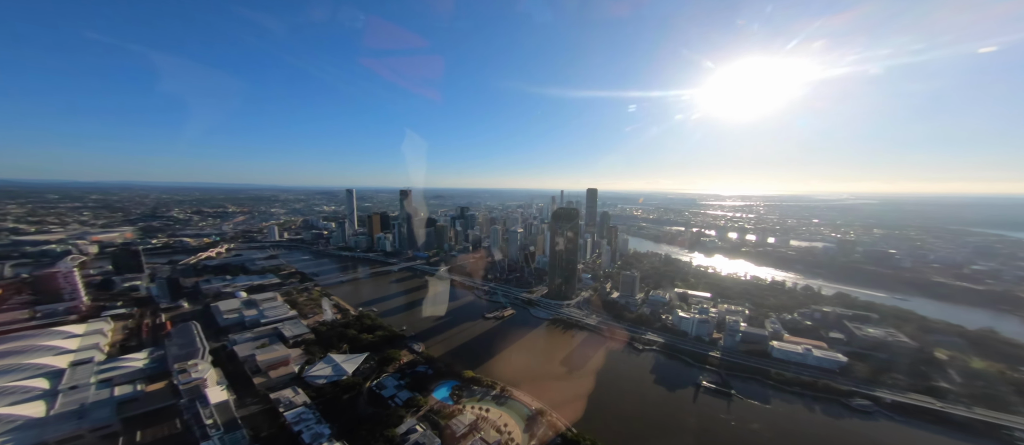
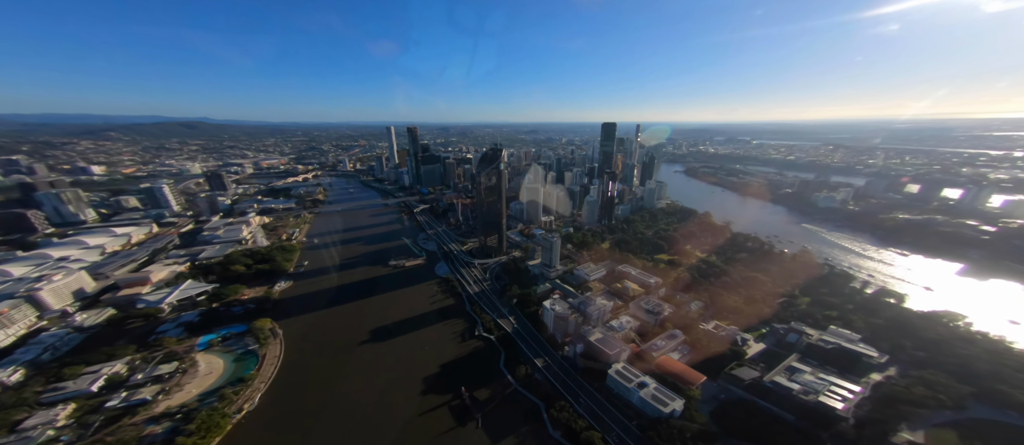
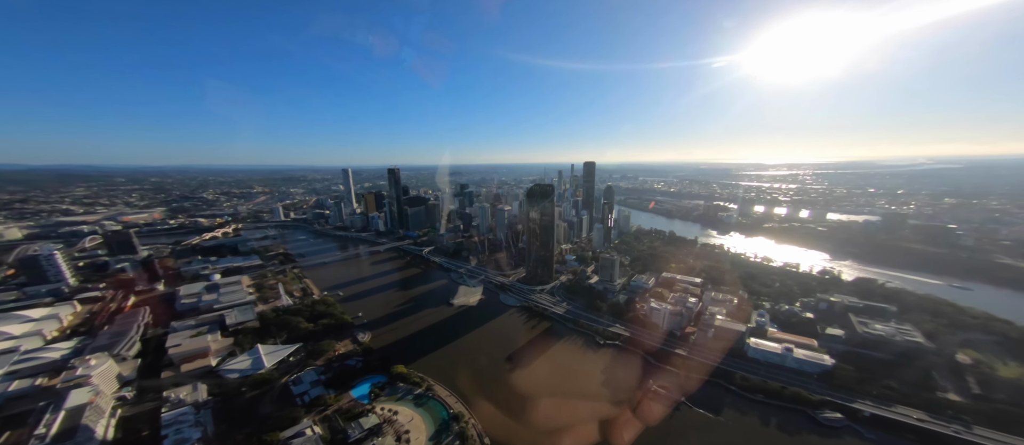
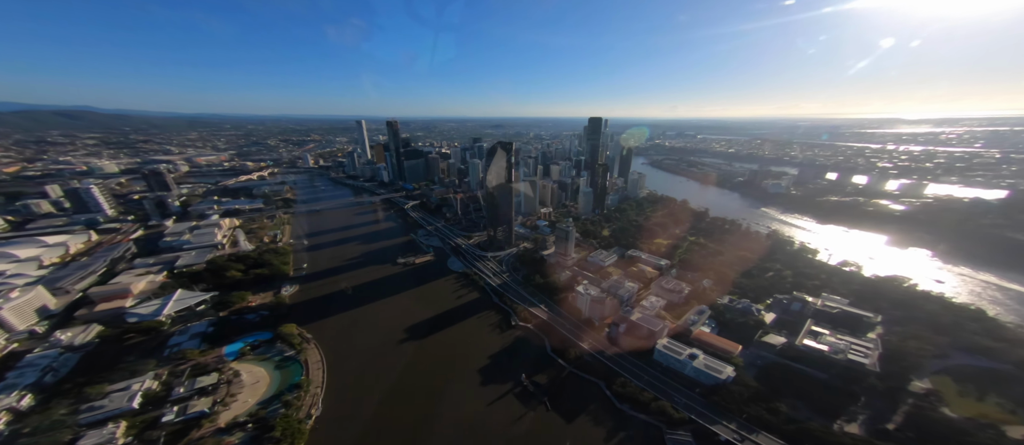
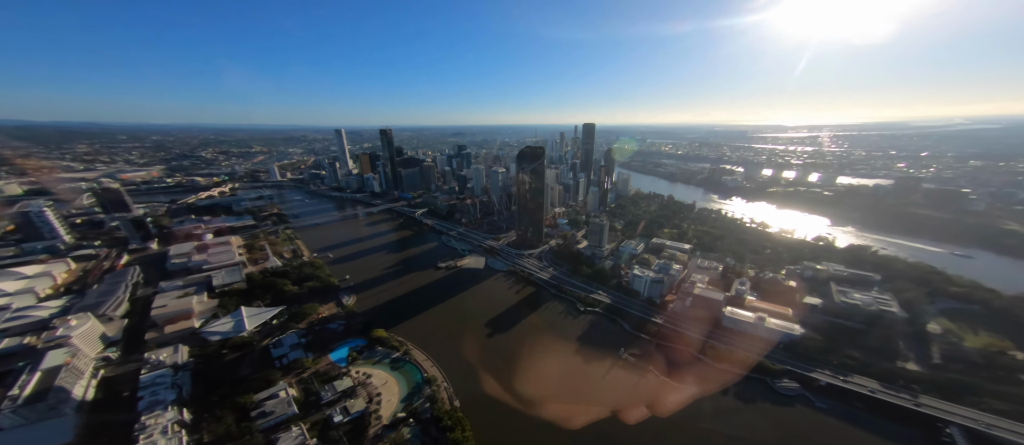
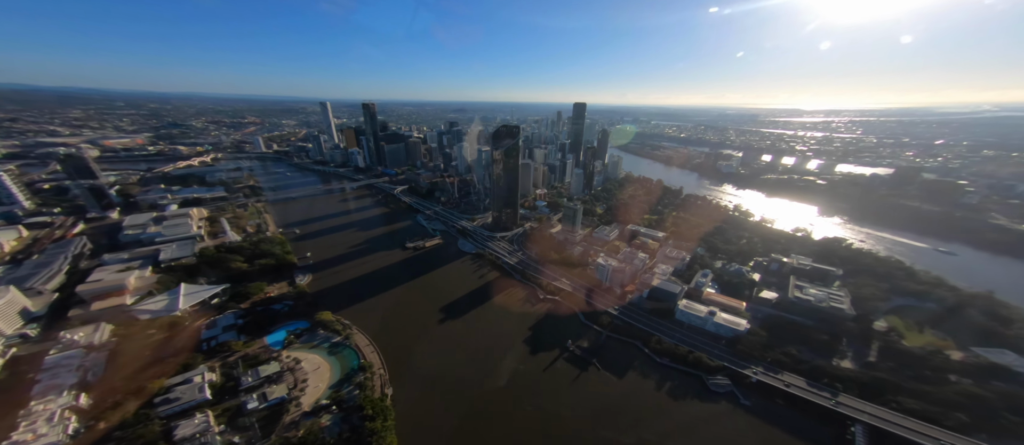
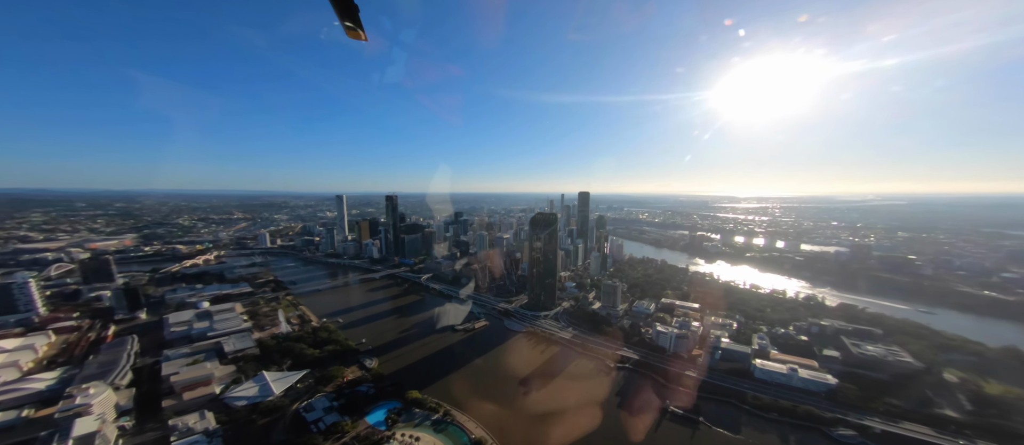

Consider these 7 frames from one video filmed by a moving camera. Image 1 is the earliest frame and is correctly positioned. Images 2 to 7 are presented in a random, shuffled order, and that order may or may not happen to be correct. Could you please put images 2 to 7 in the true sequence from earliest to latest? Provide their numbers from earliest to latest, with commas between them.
7, 3, 5, 6, 4, 2
